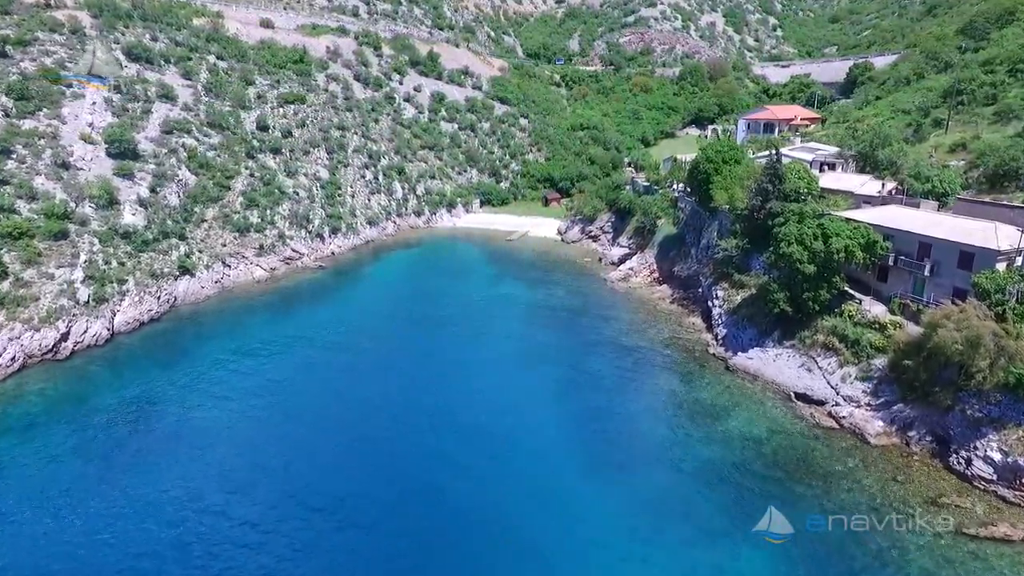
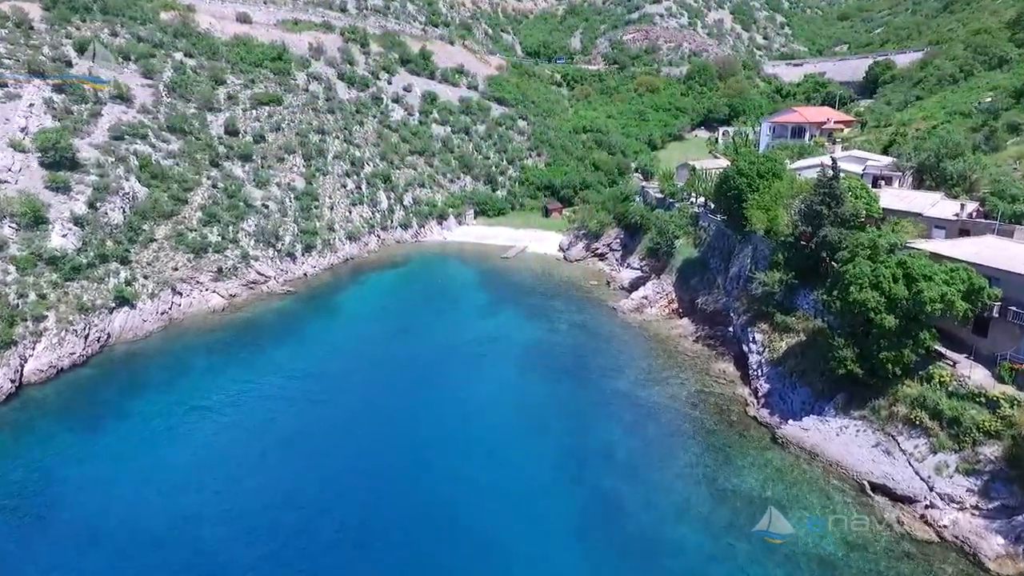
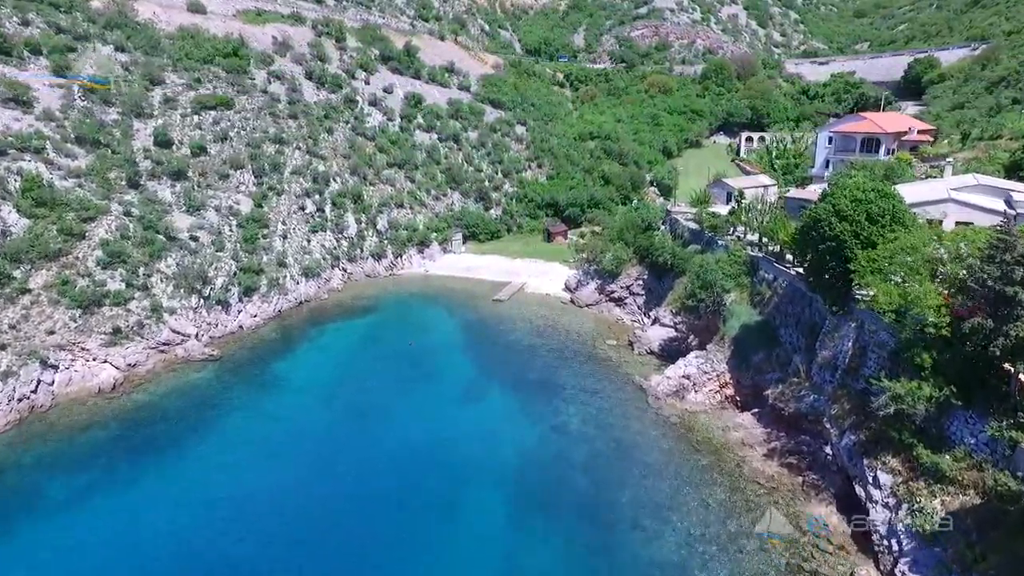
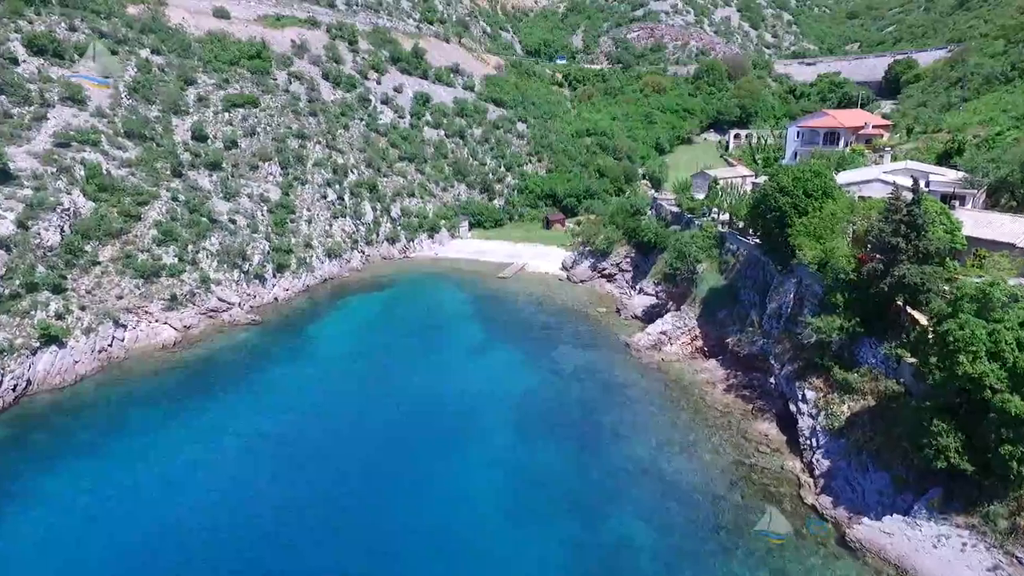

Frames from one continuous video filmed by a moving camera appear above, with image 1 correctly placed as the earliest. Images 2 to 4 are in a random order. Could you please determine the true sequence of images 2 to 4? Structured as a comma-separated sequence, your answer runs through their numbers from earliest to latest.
2, 4, 3
